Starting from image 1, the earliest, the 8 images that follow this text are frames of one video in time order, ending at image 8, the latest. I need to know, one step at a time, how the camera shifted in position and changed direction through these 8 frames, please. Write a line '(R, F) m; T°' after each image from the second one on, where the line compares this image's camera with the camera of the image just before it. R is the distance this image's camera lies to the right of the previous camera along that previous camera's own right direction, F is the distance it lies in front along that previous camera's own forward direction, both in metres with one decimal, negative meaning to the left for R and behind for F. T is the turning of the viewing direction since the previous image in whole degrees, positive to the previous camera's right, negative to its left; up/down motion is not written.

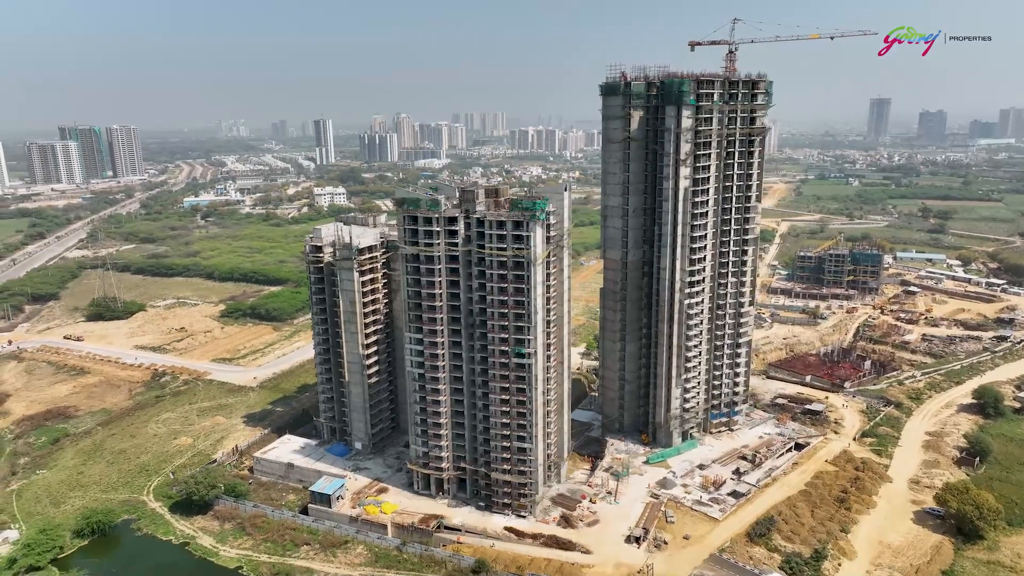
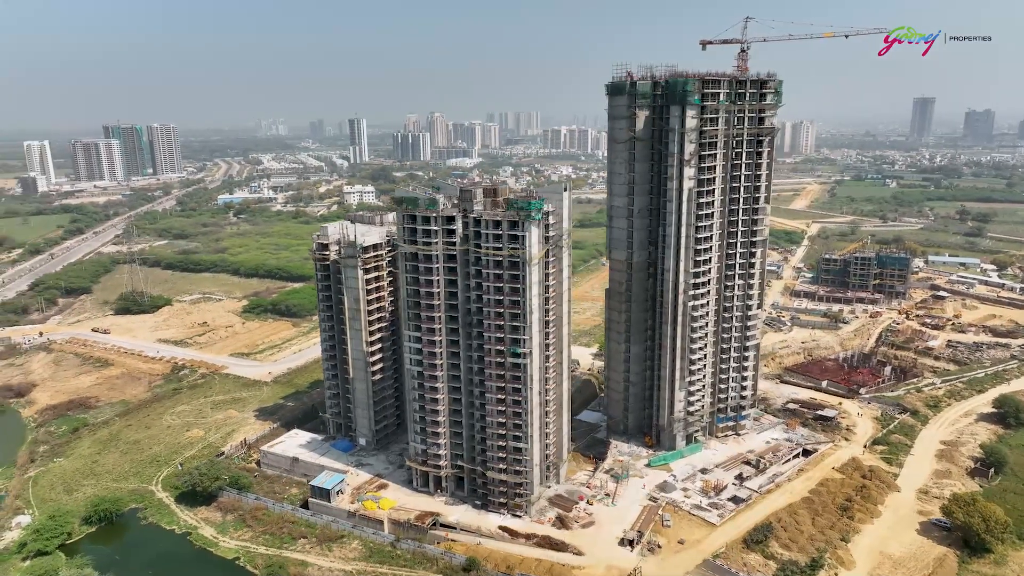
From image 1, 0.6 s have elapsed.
(+2.5, +0.1) m; -3°
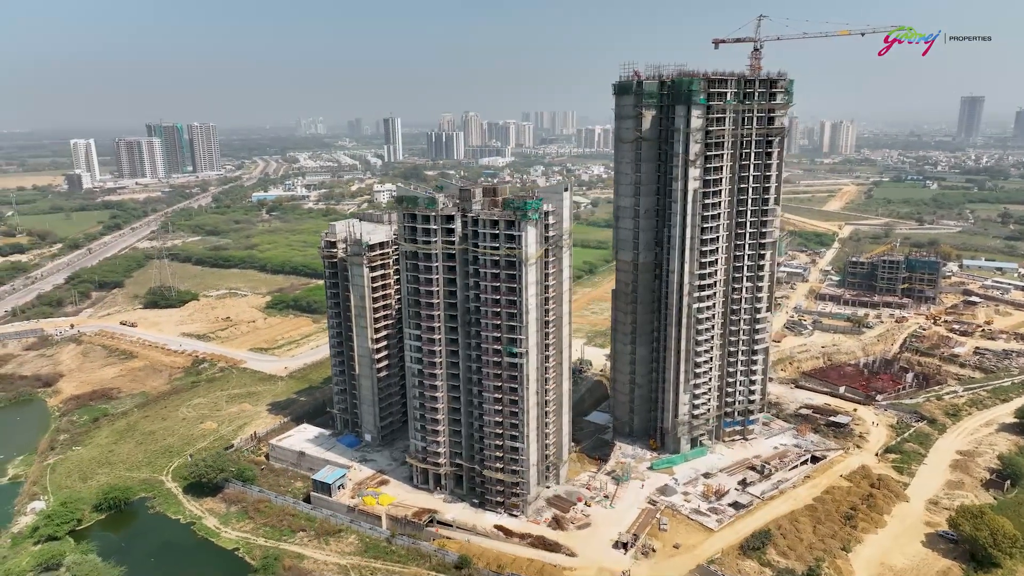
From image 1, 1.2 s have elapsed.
(+2.5, +0.1) m; -3°
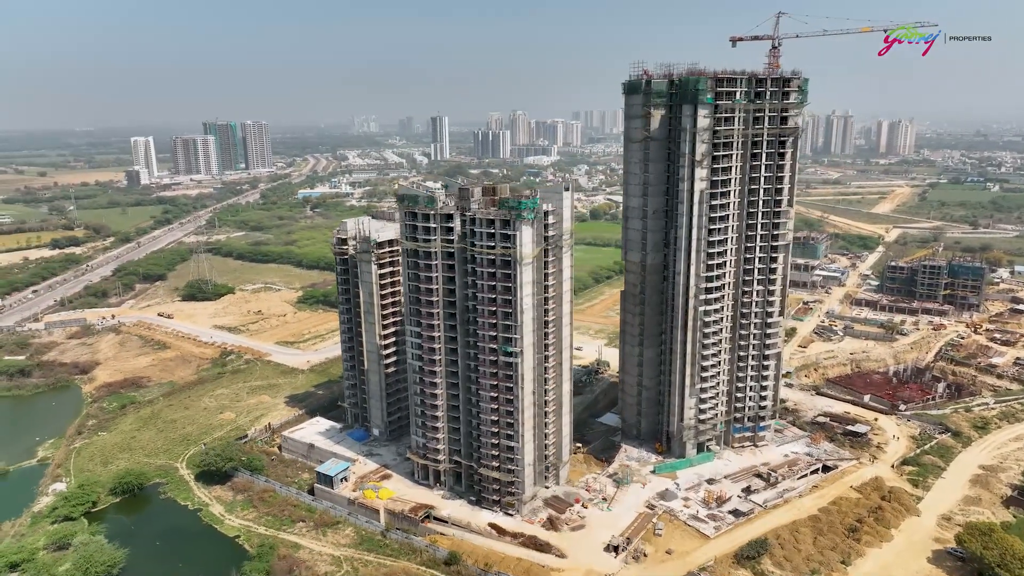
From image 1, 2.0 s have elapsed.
(+3.5, +0.1) m; -4°
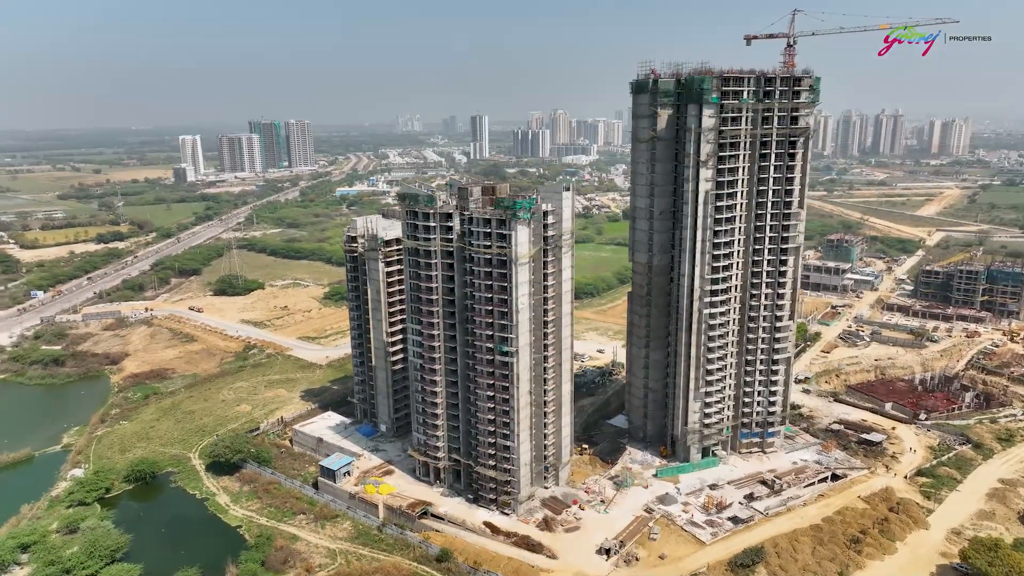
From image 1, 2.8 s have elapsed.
(+3.0, +0.1) m; -3°
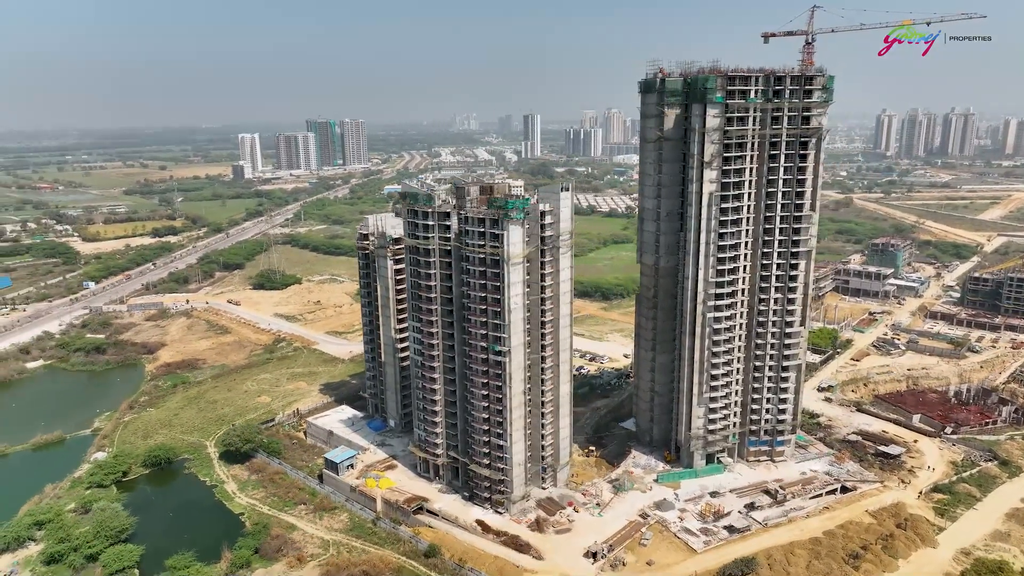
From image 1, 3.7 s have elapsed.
(+4.0, +0.1) m; -4°
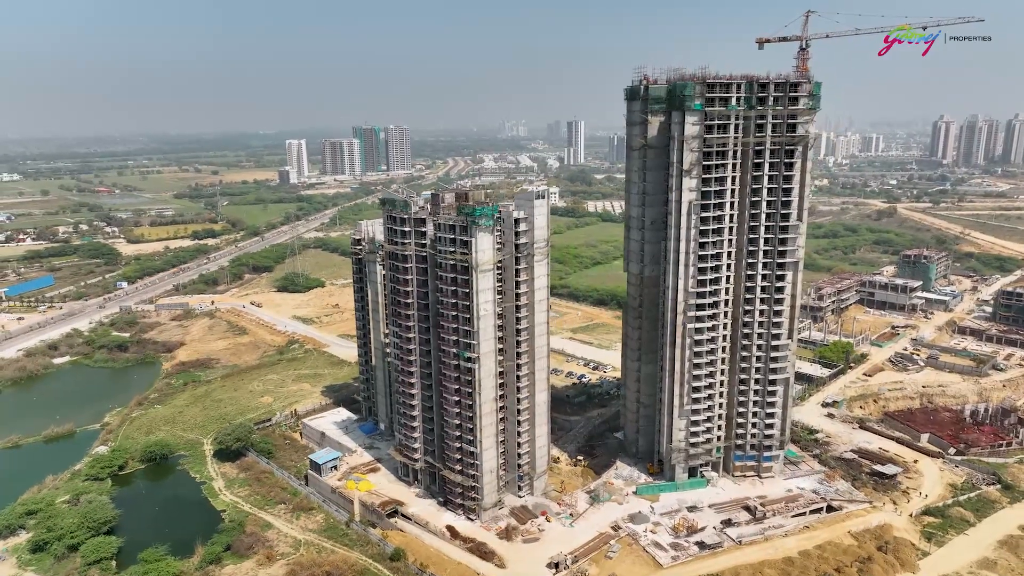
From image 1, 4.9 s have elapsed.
(+5.2, 0.0) m; -4°
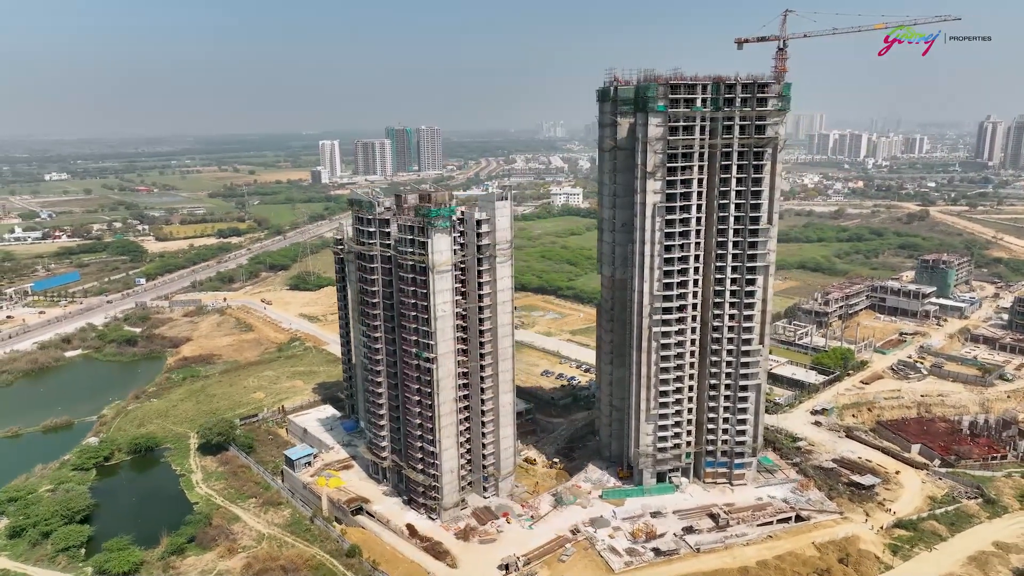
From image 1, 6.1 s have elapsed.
(+5.4, 0.0) m; -3°
